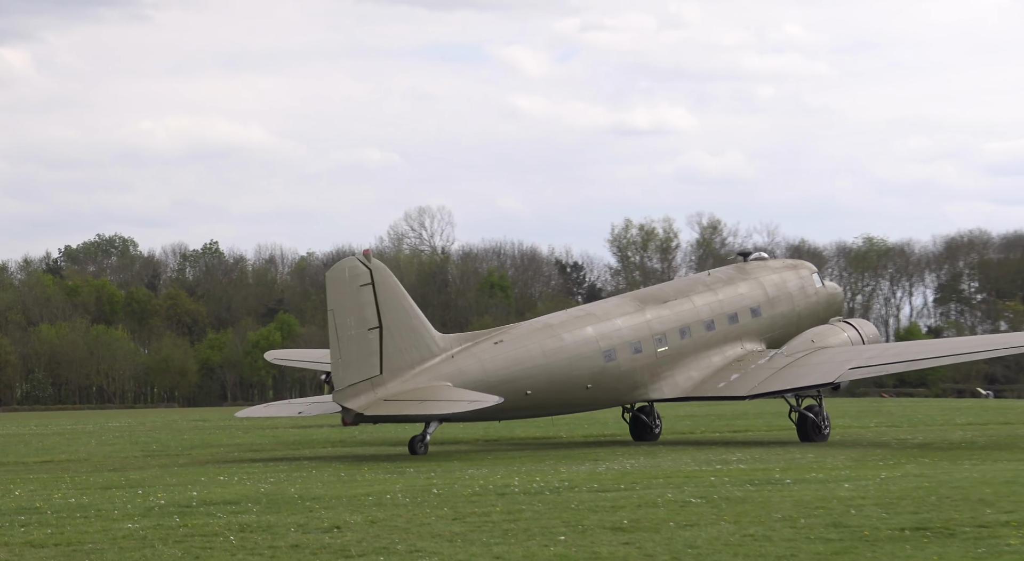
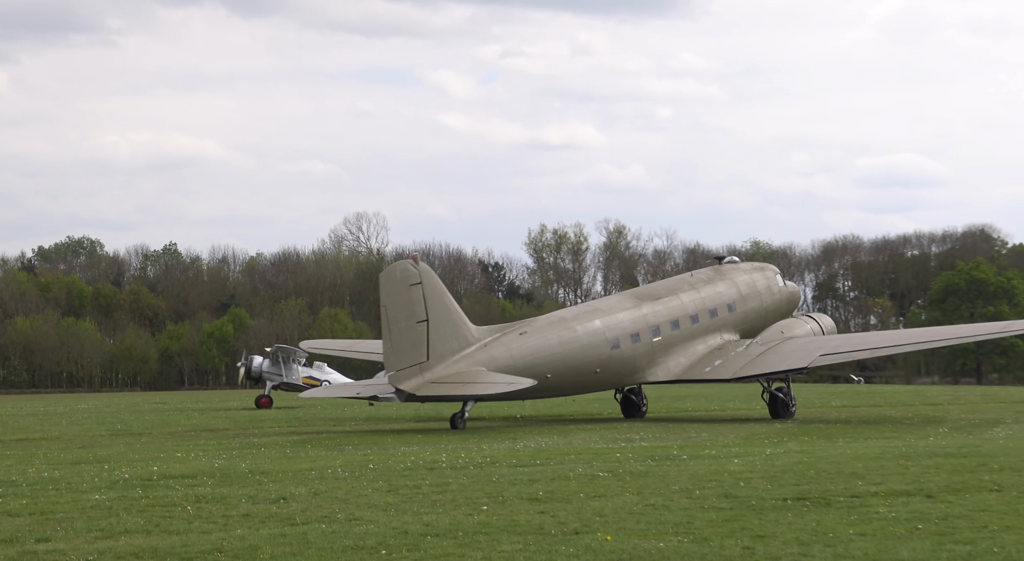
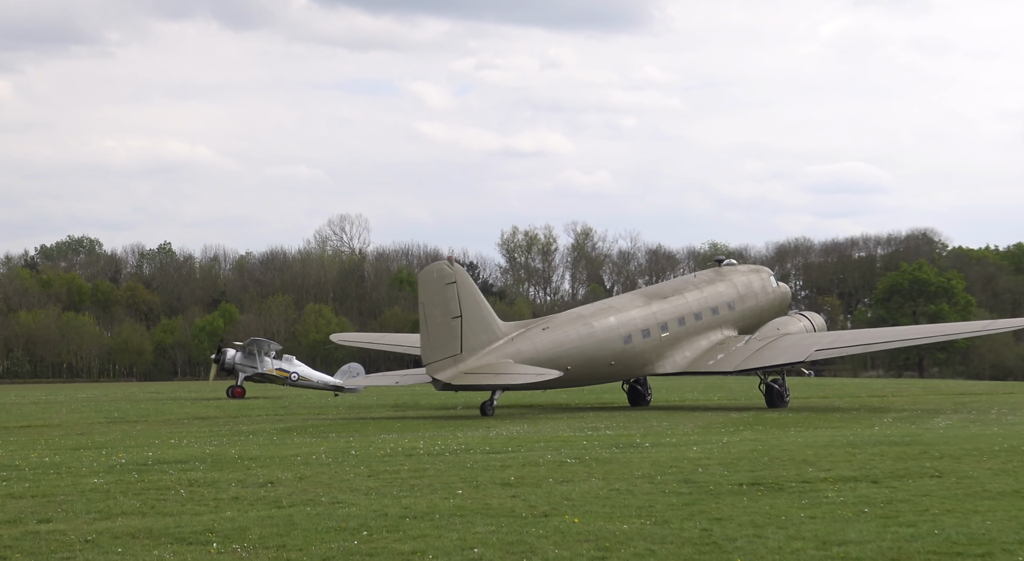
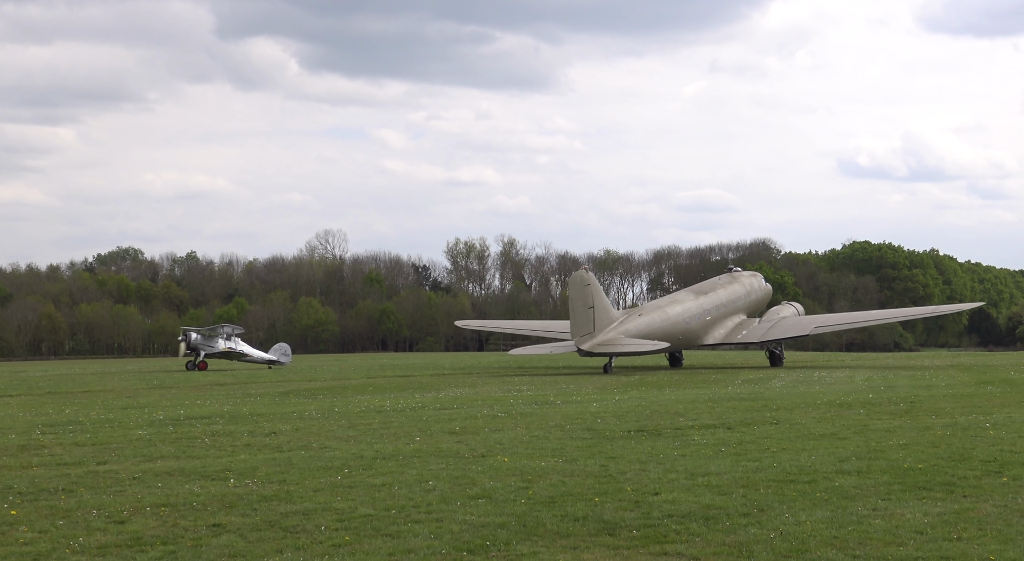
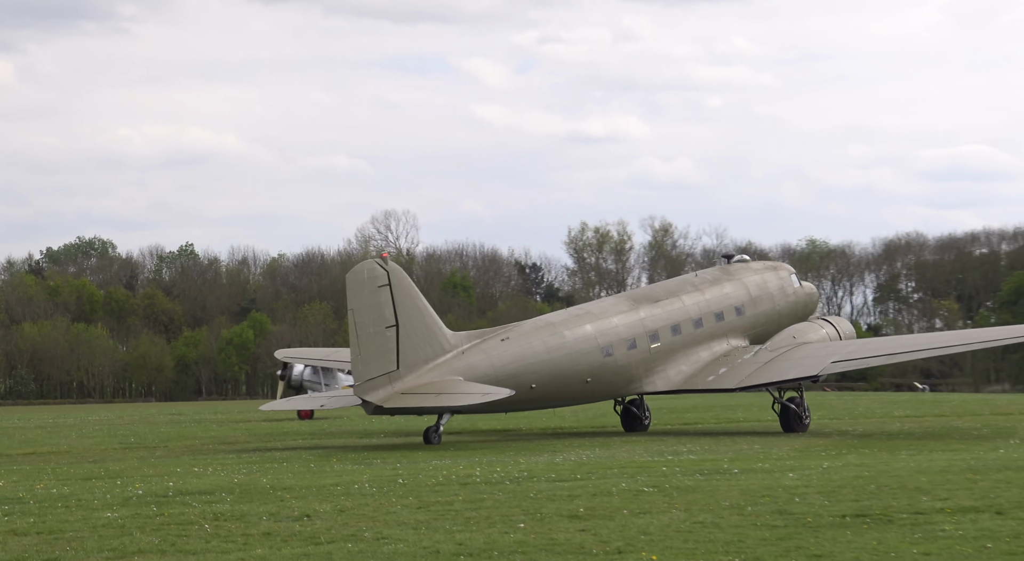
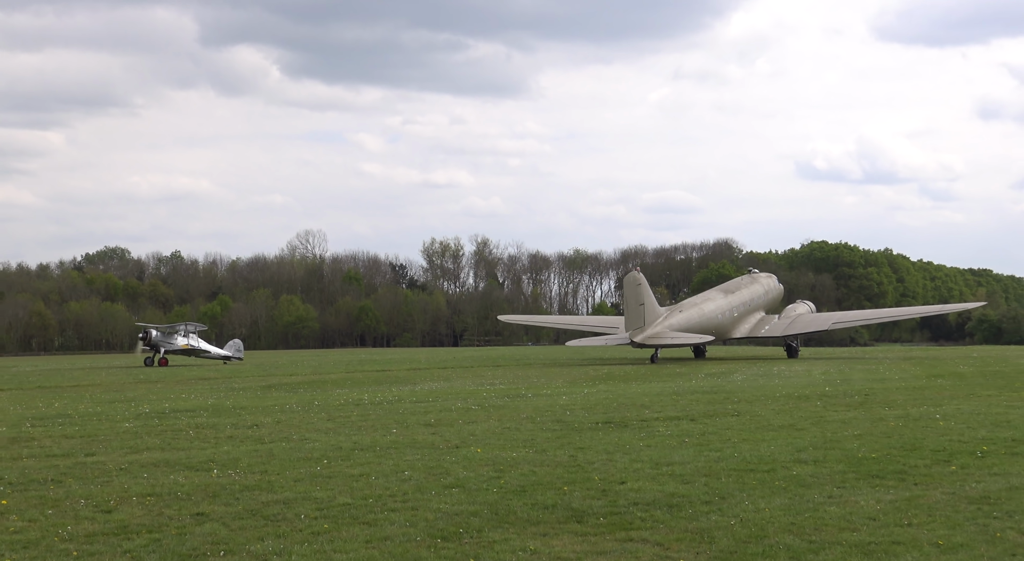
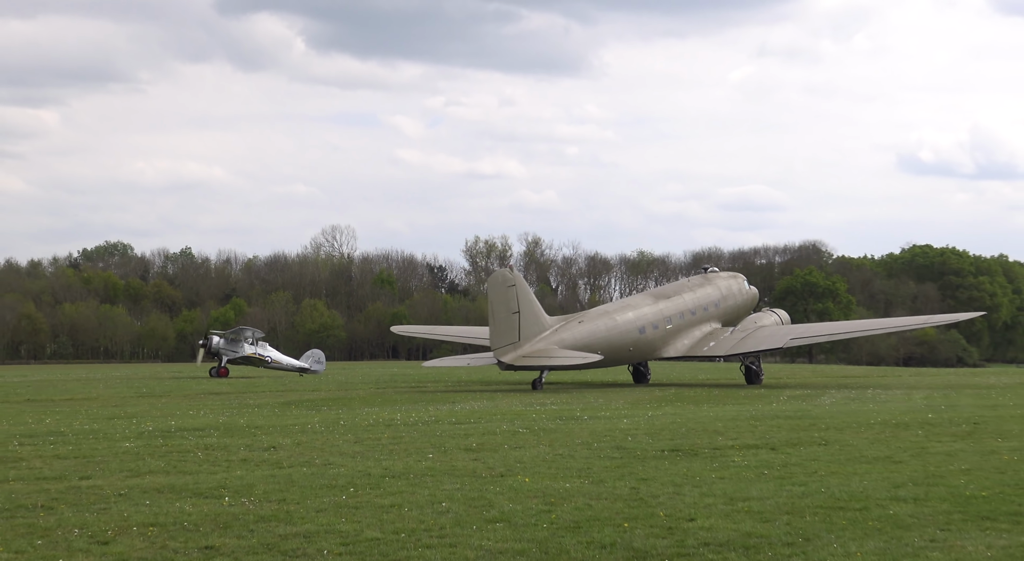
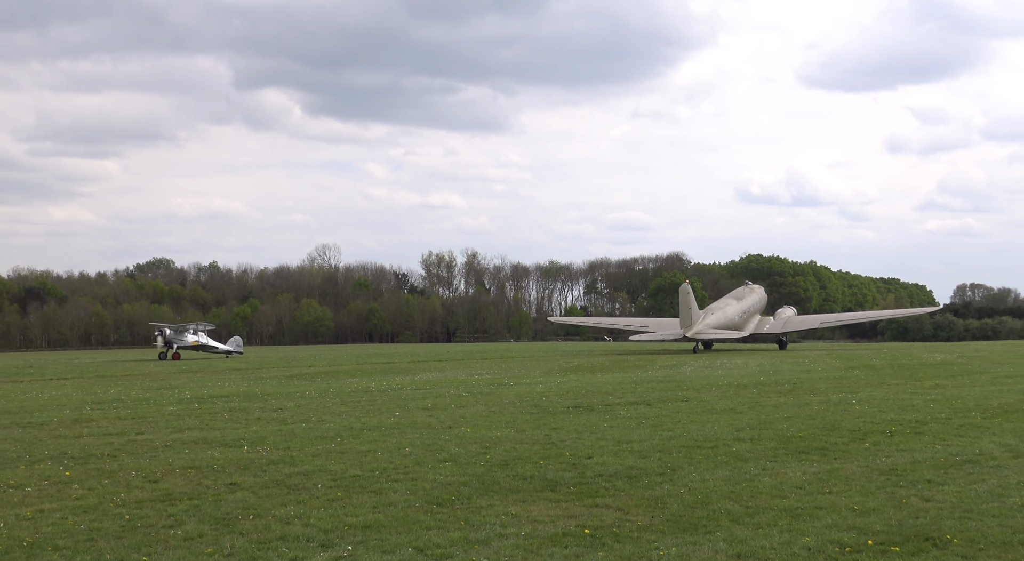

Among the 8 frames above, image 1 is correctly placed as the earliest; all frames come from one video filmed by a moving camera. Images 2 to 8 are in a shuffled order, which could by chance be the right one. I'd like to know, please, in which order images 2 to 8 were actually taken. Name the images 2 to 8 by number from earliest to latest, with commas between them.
5, 2, 3, 7, 4, 6, 8
